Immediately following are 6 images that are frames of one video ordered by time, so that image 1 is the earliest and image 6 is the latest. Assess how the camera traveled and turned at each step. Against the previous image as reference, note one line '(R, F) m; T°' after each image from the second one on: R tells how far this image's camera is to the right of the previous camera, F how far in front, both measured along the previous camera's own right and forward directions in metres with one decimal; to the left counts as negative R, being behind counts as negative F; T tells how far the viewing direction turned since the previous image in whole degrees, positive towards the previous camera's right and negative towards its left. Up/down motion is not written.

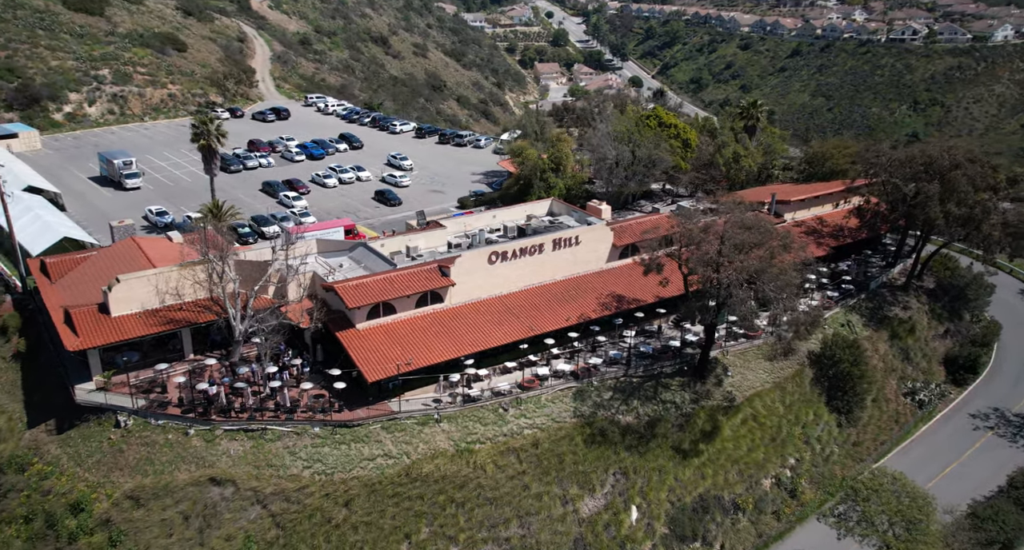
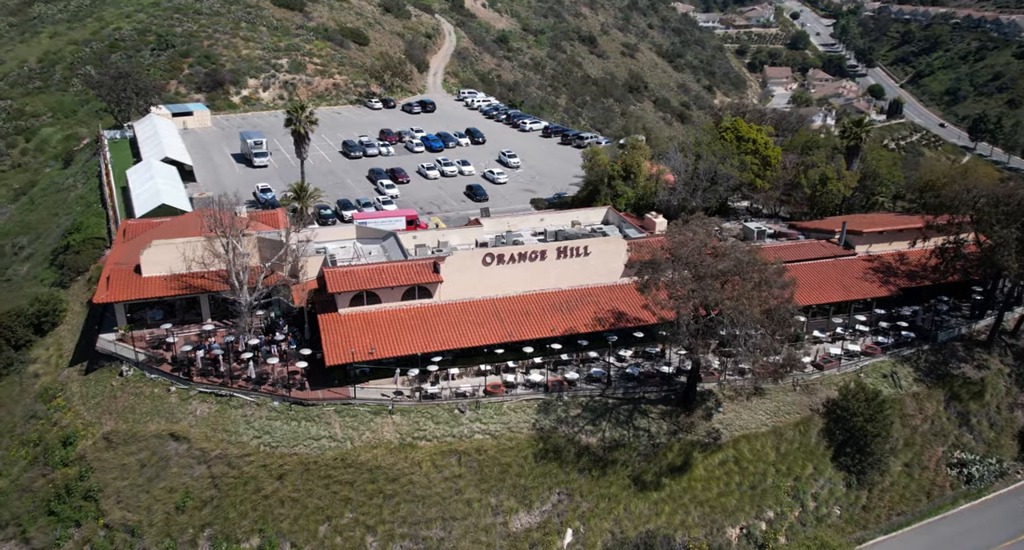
(+10.0, +1.7) m; -14°
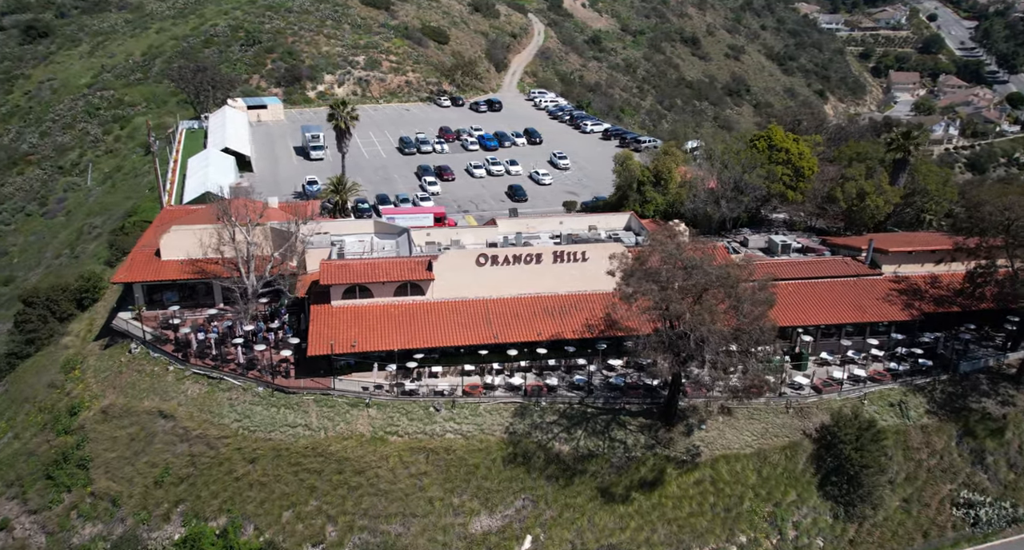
(+5.1, +0.5) m; -7°
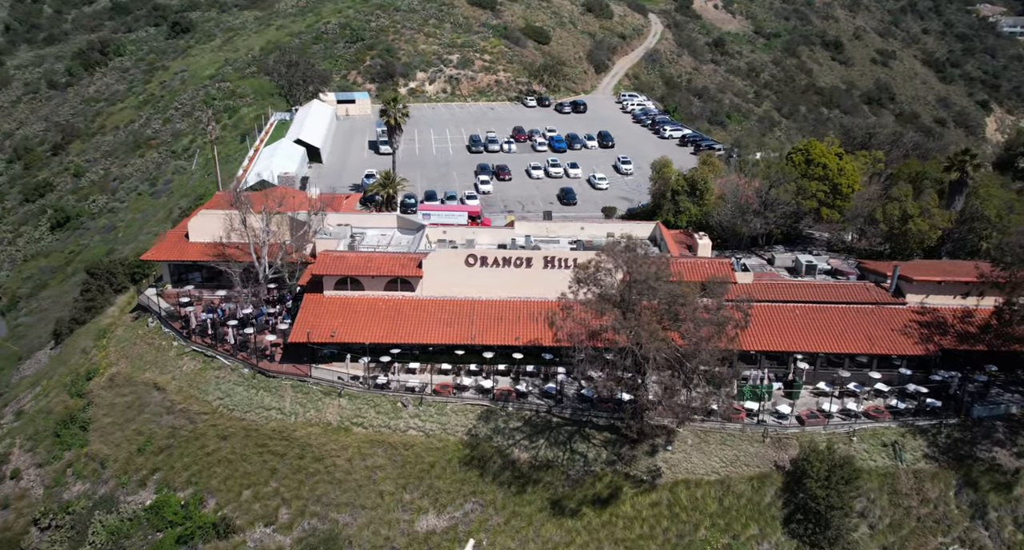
(+6.6, +0.7) m; -9°
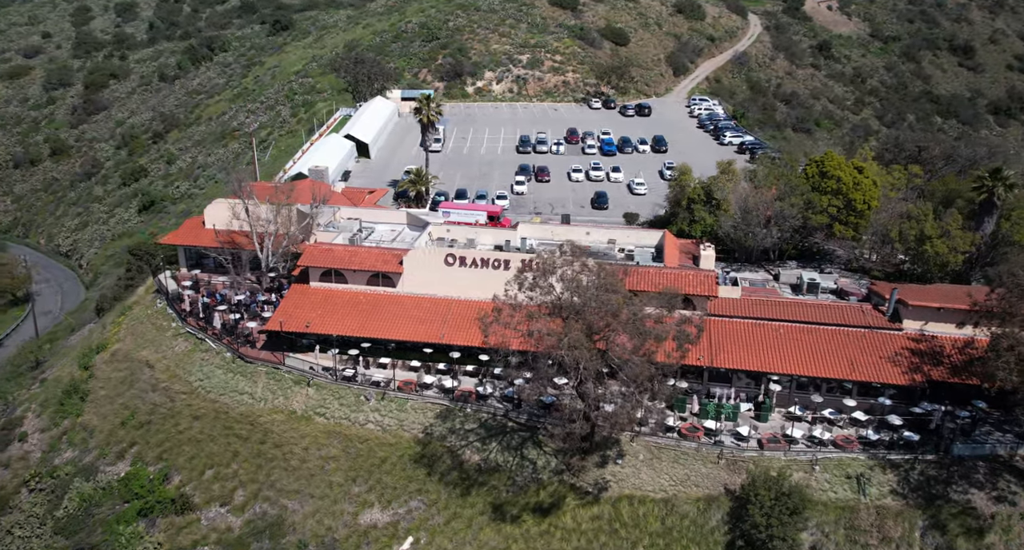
(+6.0, +0.5) m; -7°
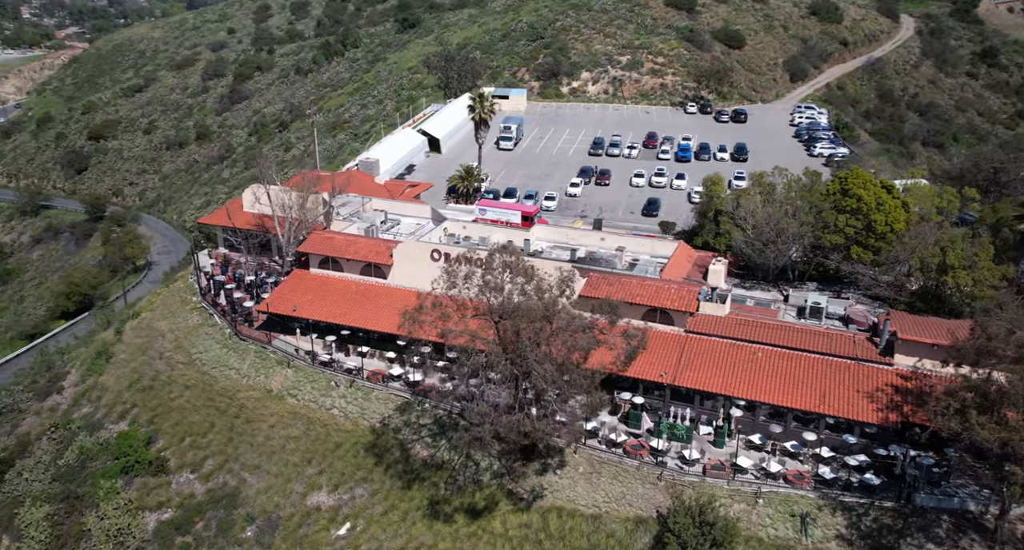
(+7.6, +0.8) m; -10°
